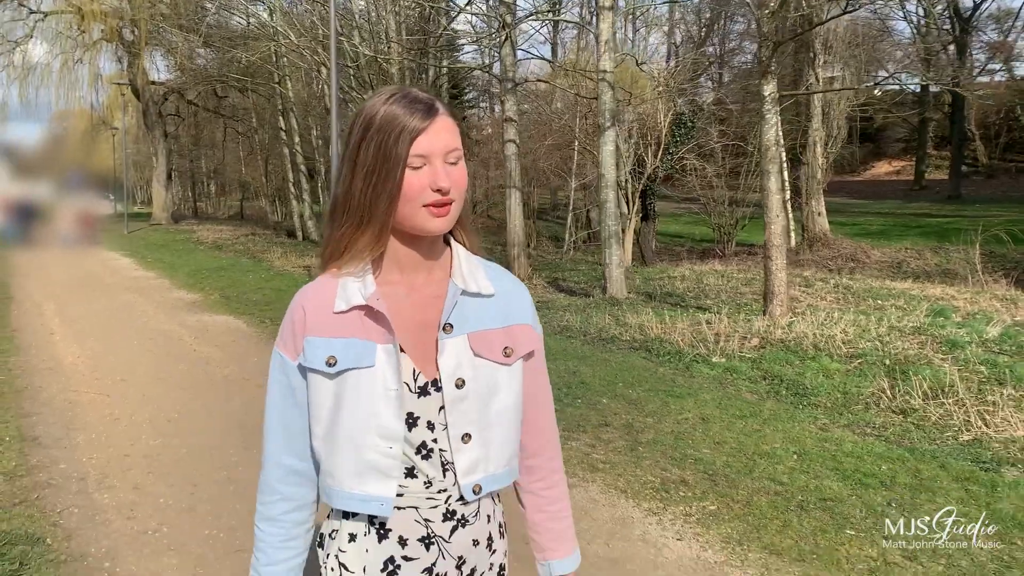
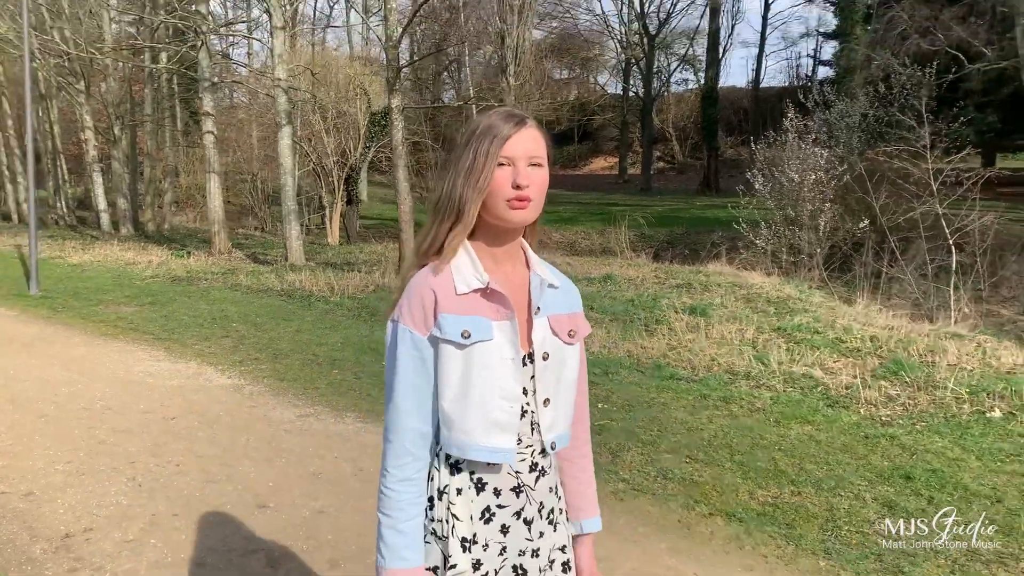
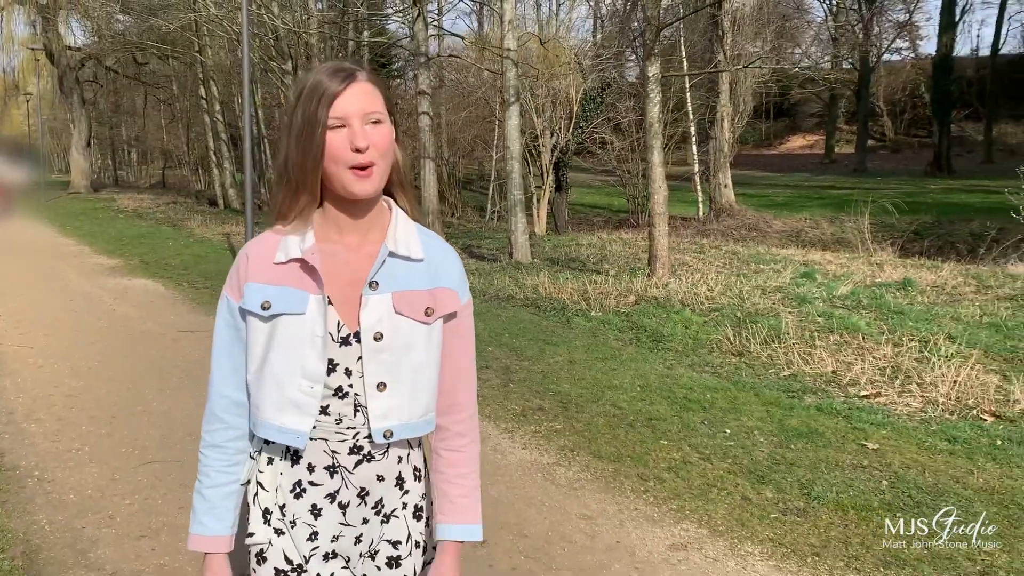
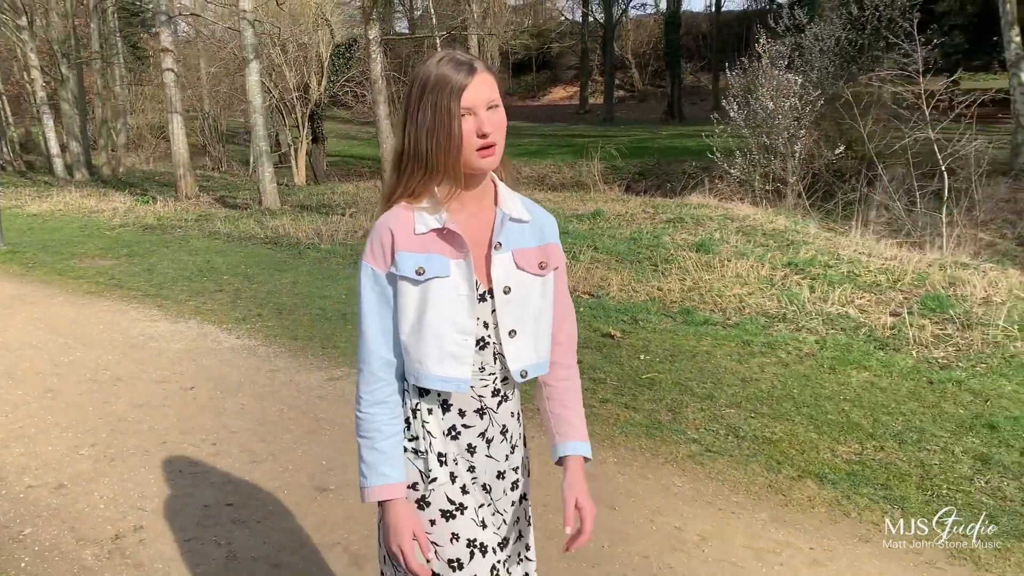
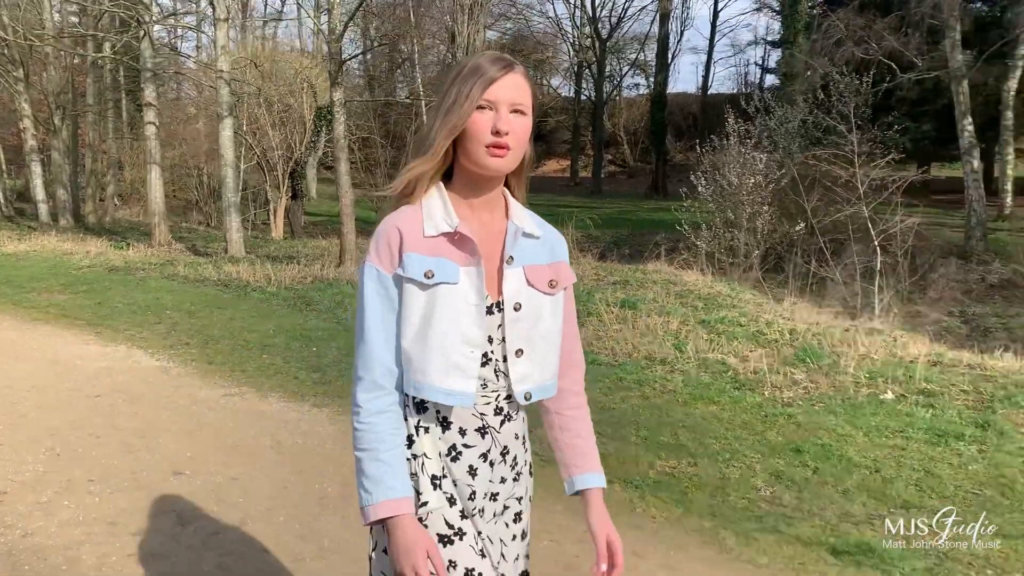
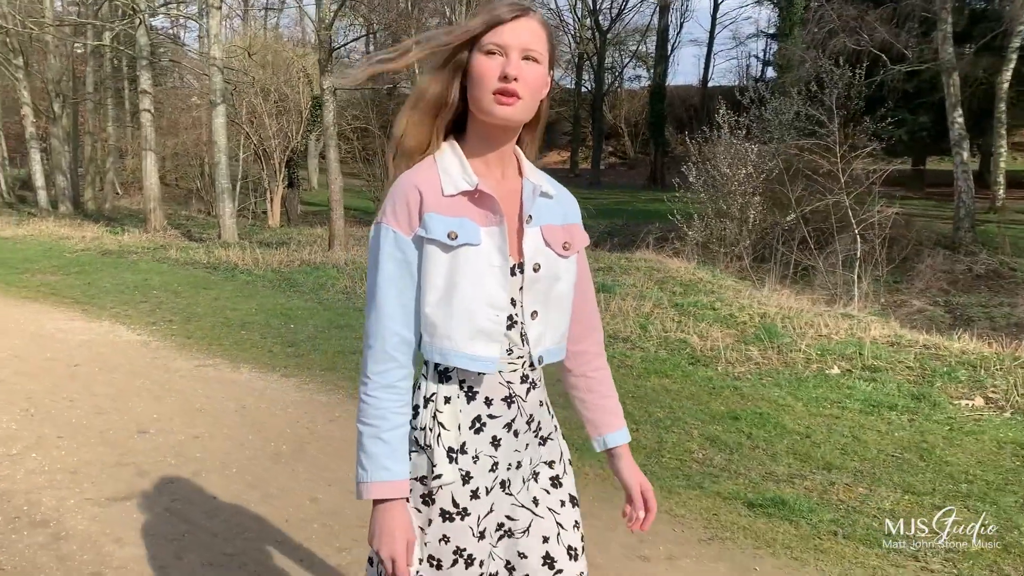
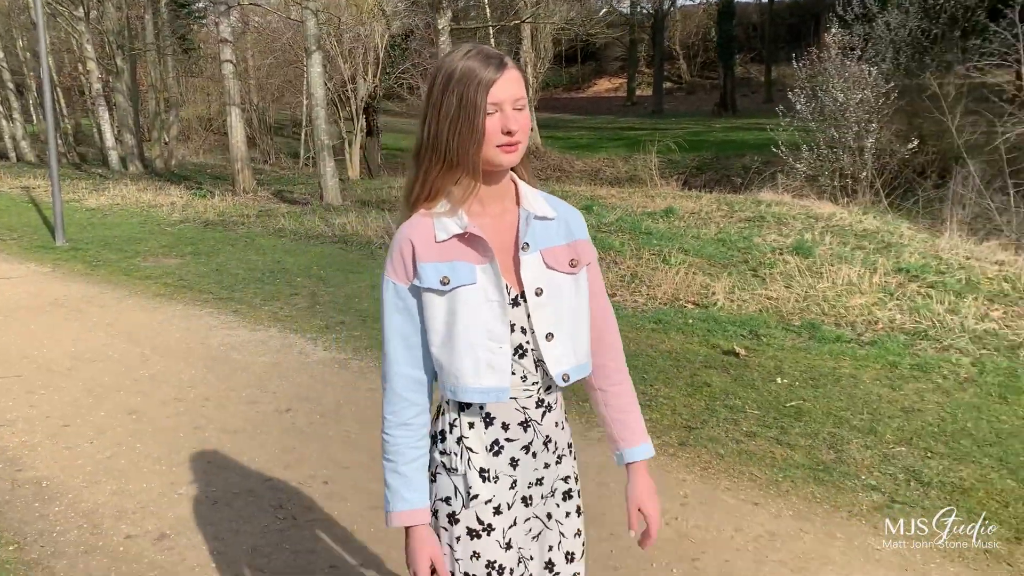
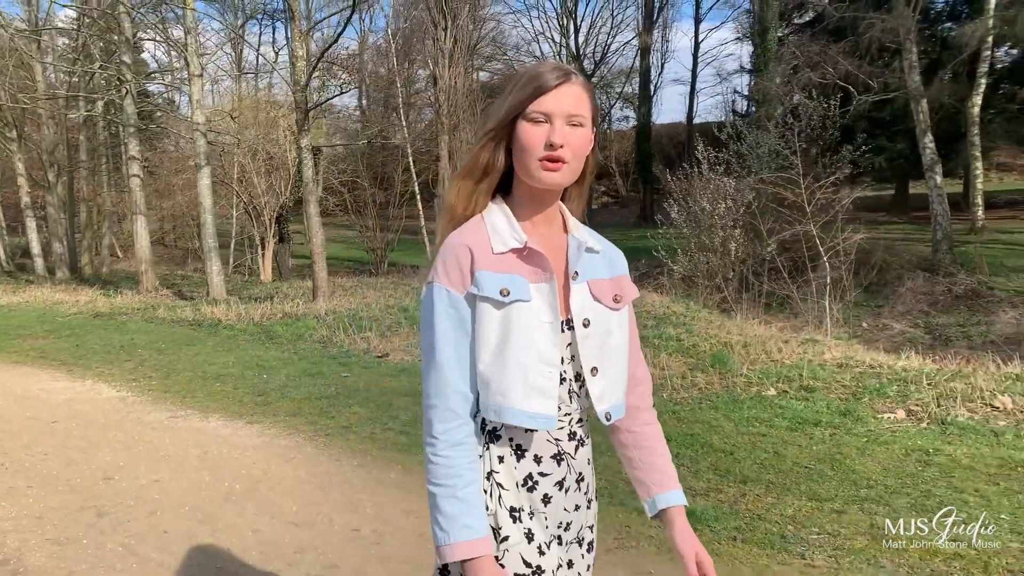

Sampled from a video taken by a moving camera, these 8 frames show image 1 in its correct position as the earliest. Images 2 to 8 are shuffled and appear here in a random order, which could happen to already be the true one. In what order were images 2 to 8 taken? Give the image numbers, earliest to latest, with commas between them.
3, 7, 4, 2, 5, 6, 8
